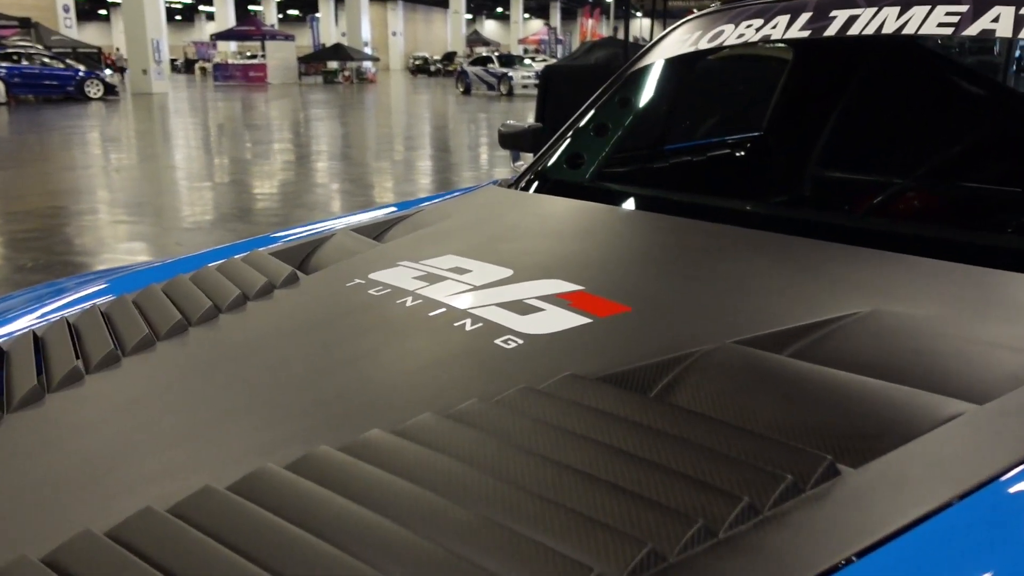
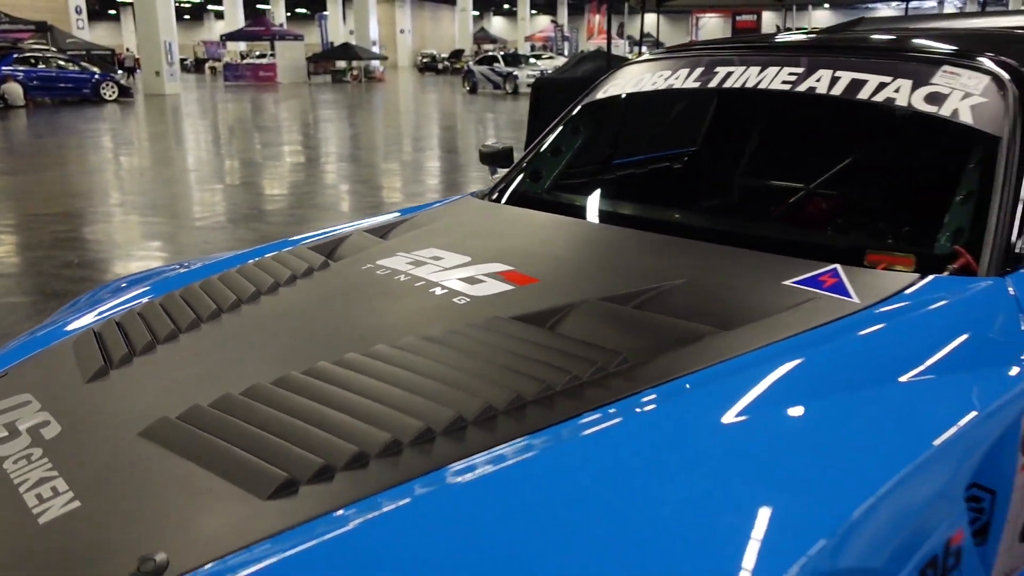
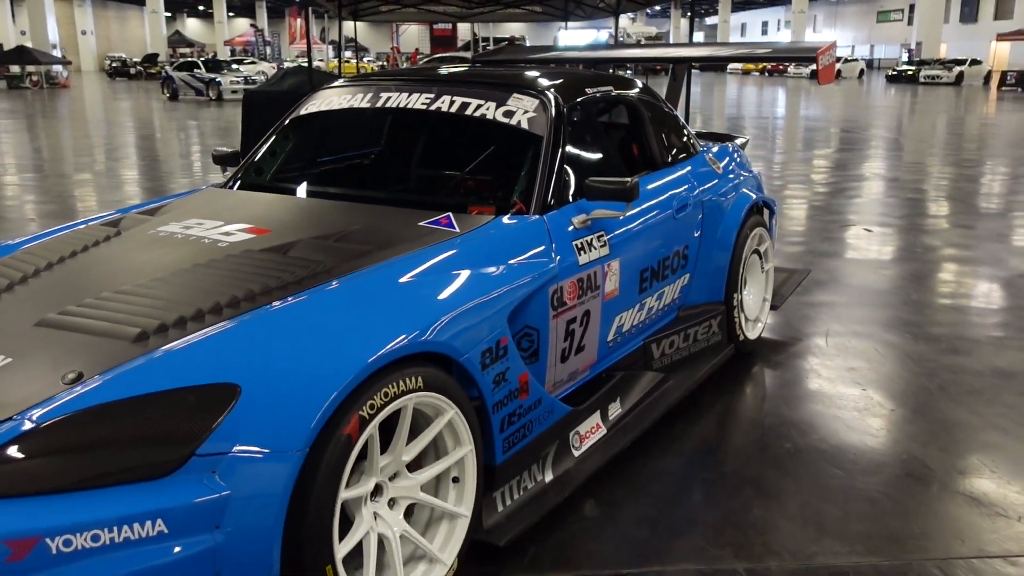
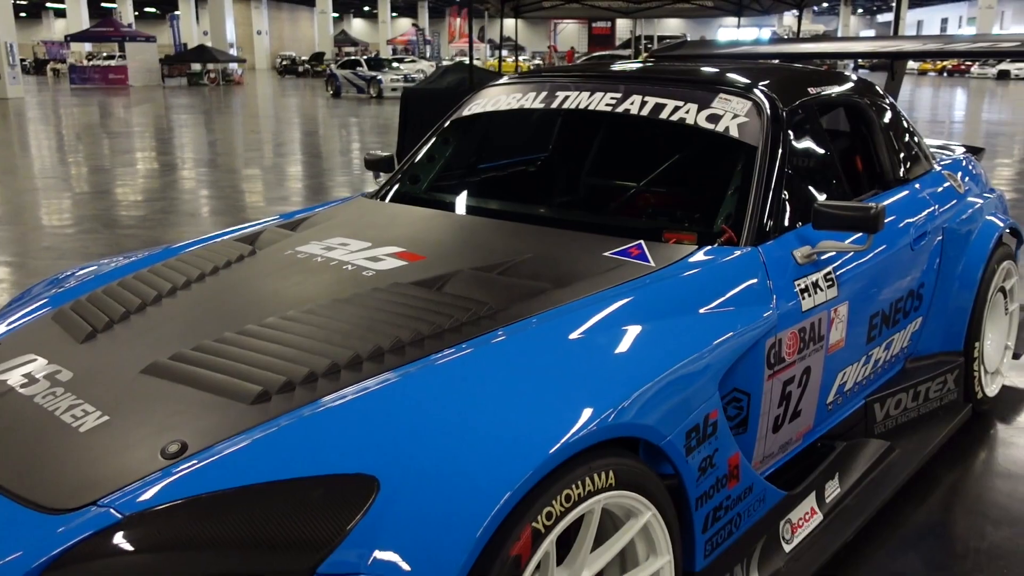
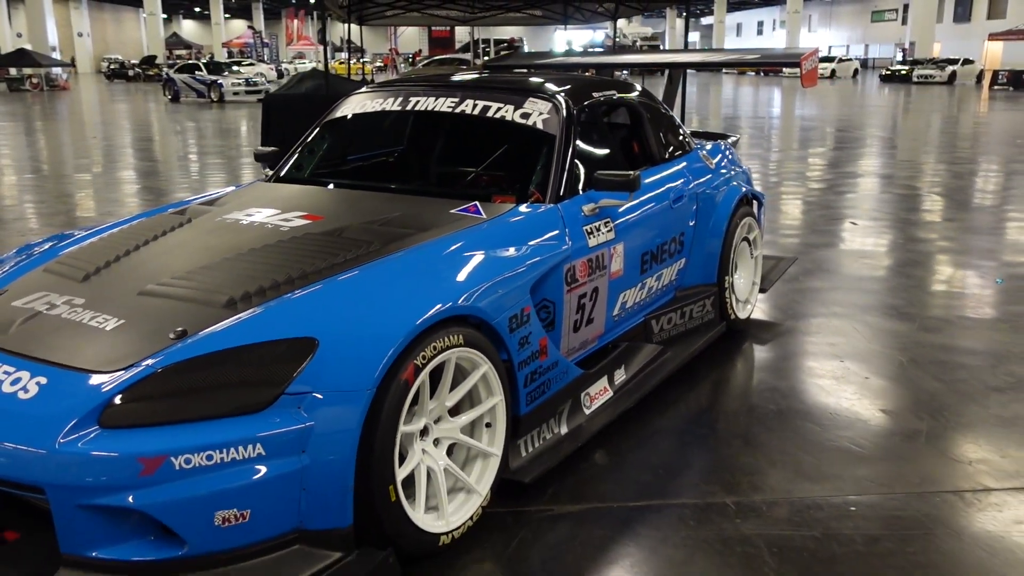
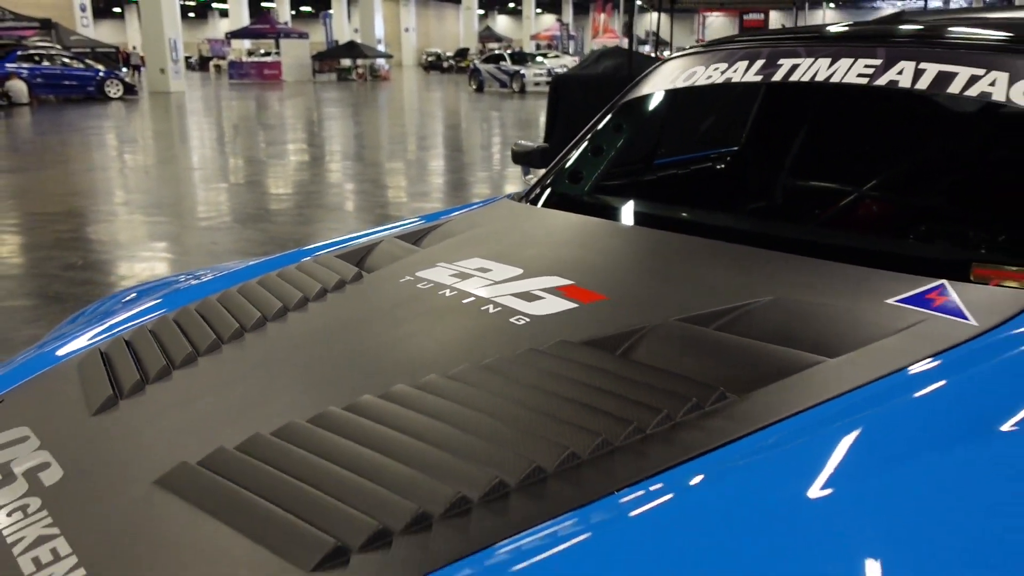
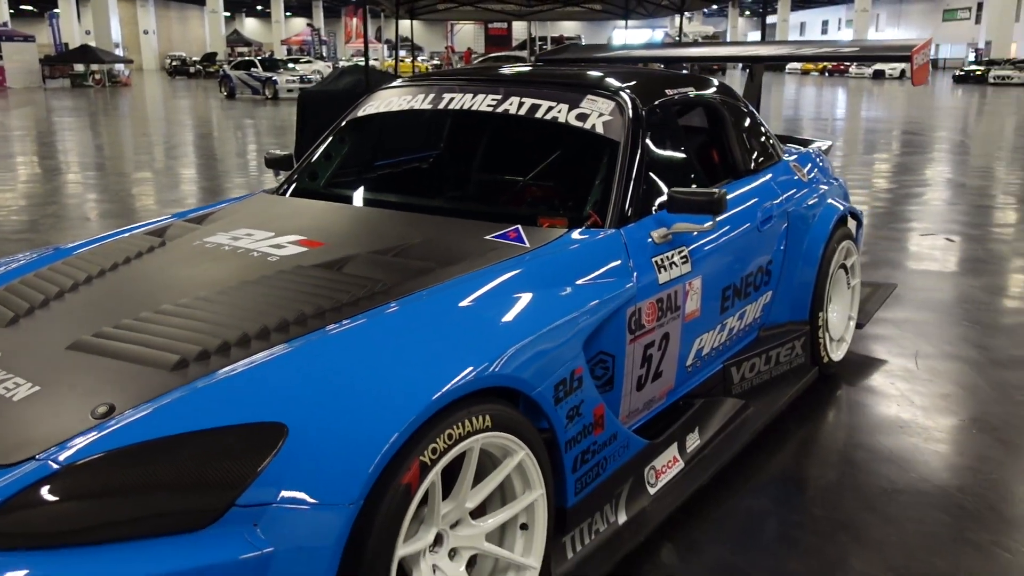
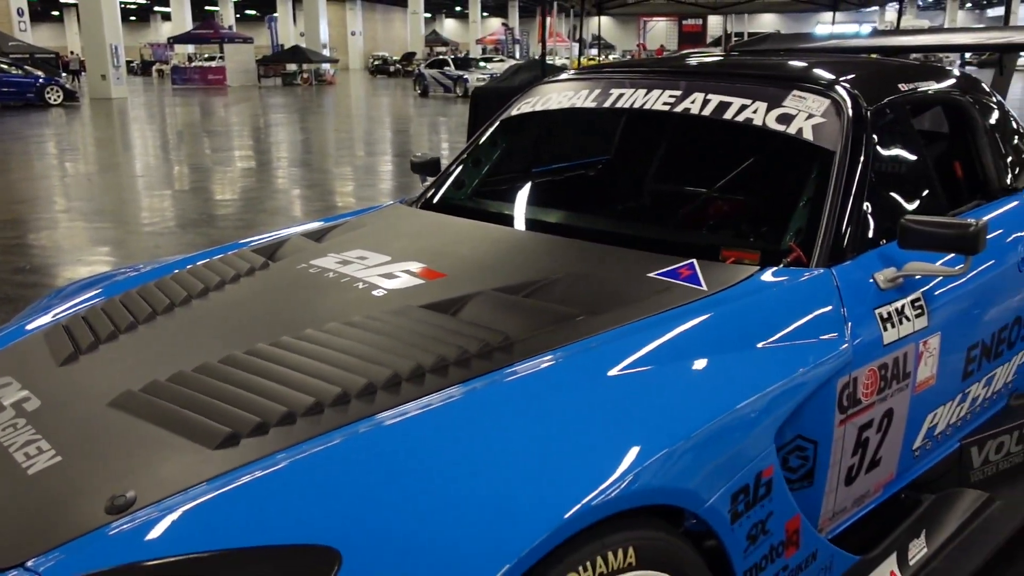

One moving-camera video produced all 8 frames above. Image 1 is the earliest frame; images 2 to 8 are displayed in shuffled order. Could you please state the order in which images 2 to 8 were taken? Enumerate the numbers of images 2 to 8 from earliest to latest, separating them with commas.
6, 2, 8, 4, 7, 3, 5
